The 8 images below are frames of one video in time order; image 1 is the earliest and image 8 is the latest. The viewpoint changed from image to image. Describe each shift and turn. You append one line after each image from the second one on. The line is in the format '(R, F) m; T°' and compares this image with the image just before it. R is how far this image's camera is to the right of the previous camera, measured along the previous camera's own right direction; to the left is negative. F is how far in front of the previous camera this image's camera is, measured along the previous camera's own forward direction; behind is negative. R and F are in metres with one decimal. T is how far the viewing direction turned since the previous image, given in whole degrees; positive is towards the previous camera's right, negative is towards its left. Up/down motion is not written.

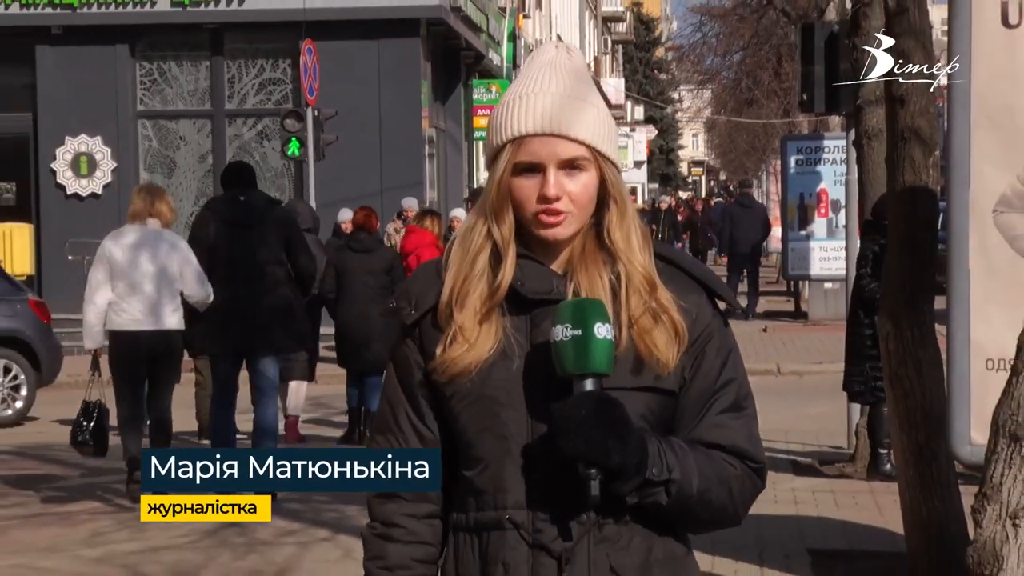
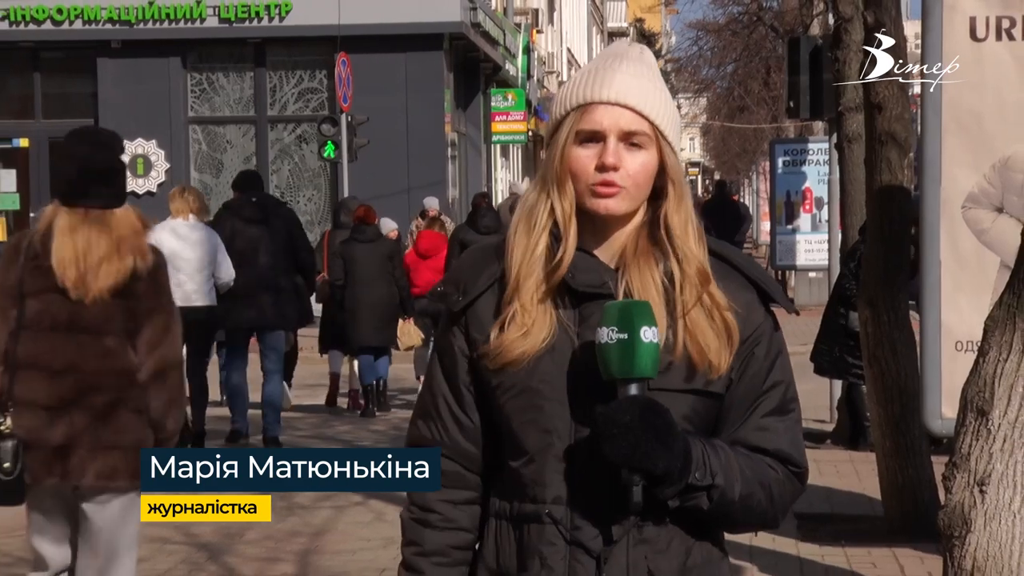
(+0.1, -0.6) m; -2°
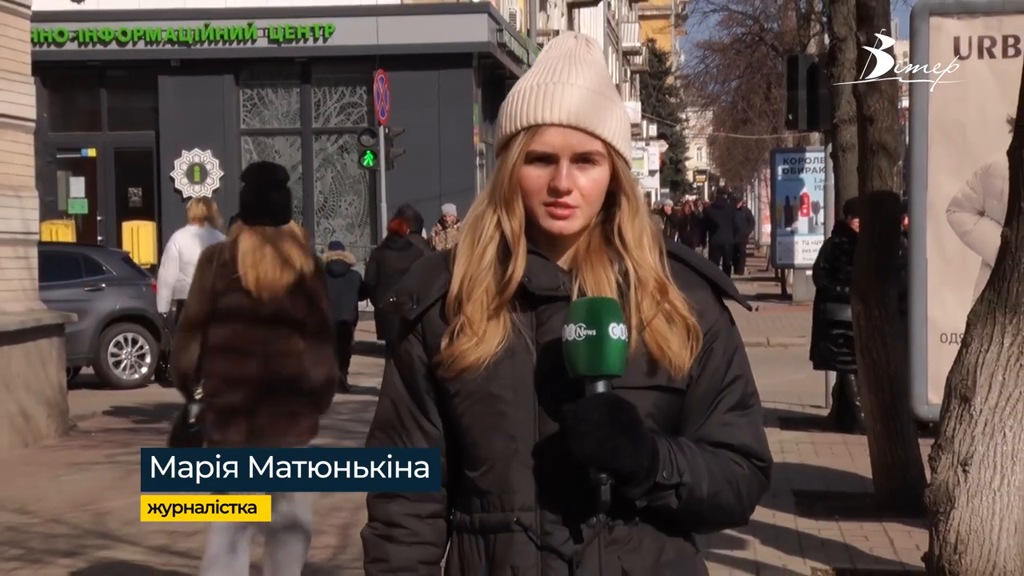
(0.0, -0.6) m; -1°
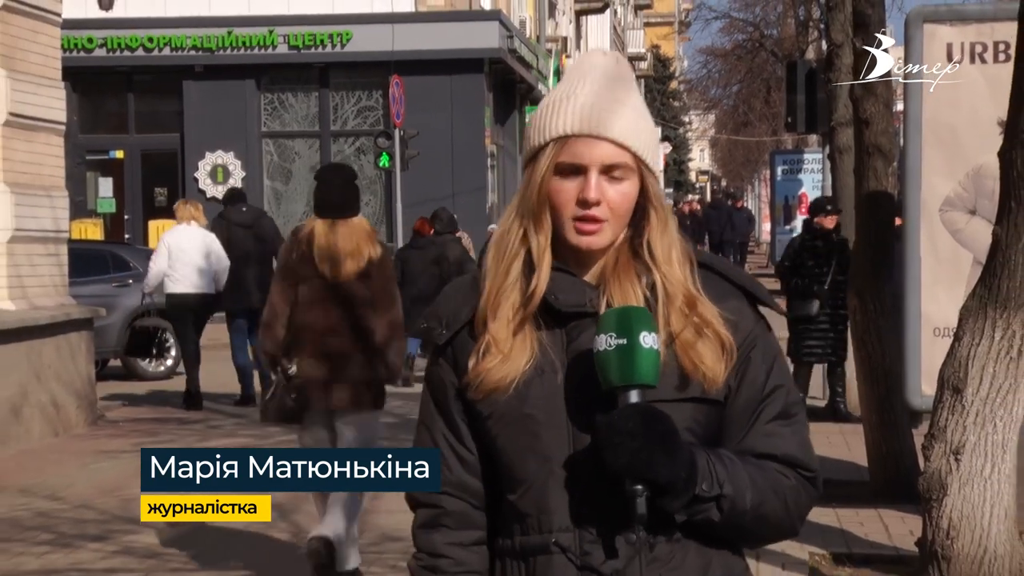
(0.0, -0.3) m; 0°
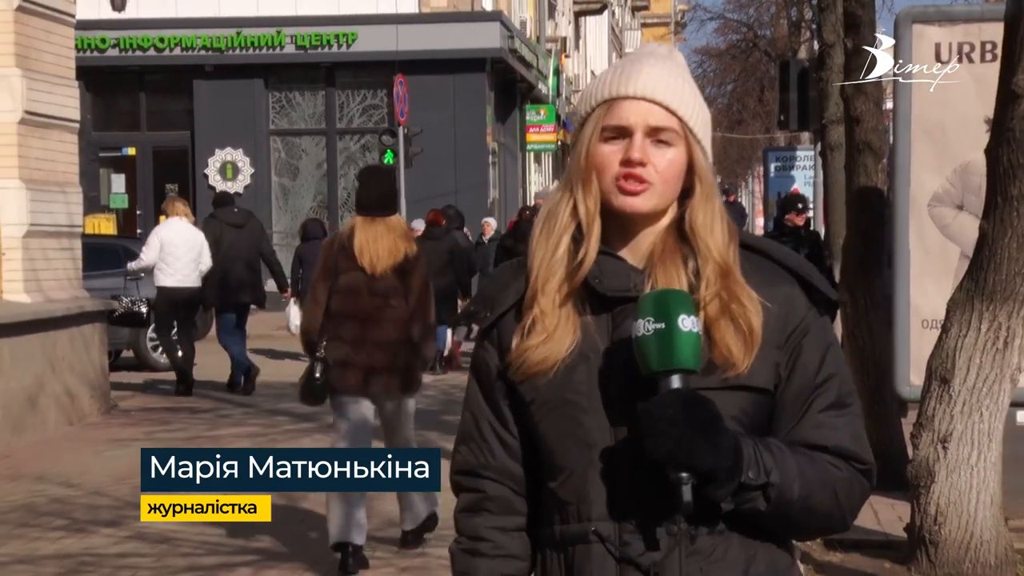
(0.0, -0.2) m; 0°
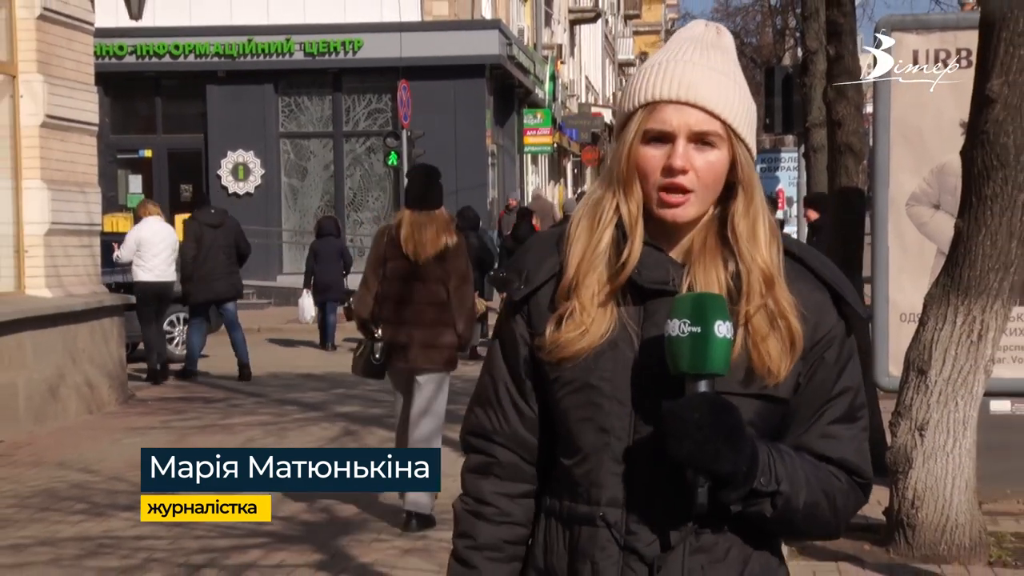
(0.0, -0.4) m; 0°
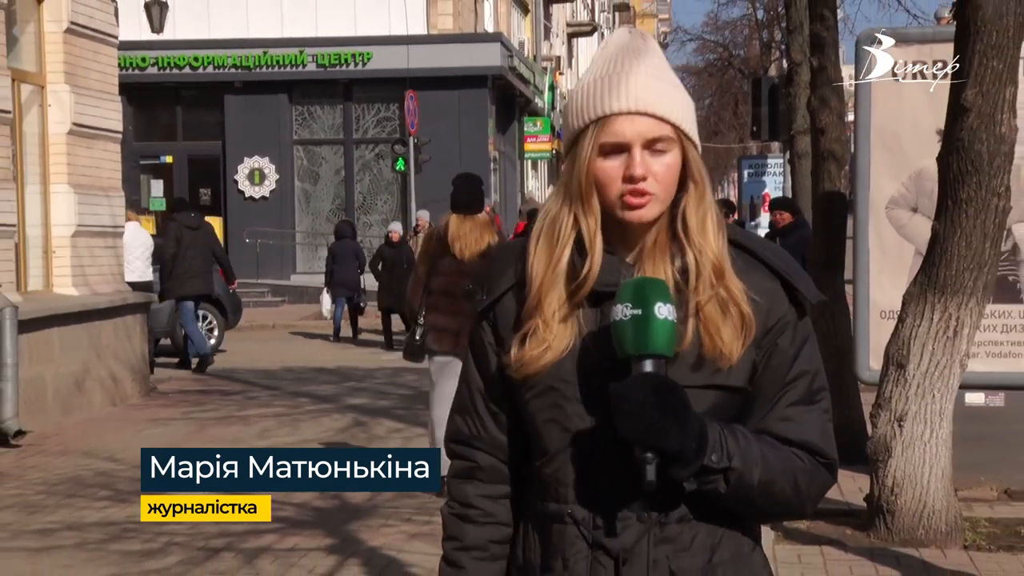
(0.0, -0.4) m; 0°
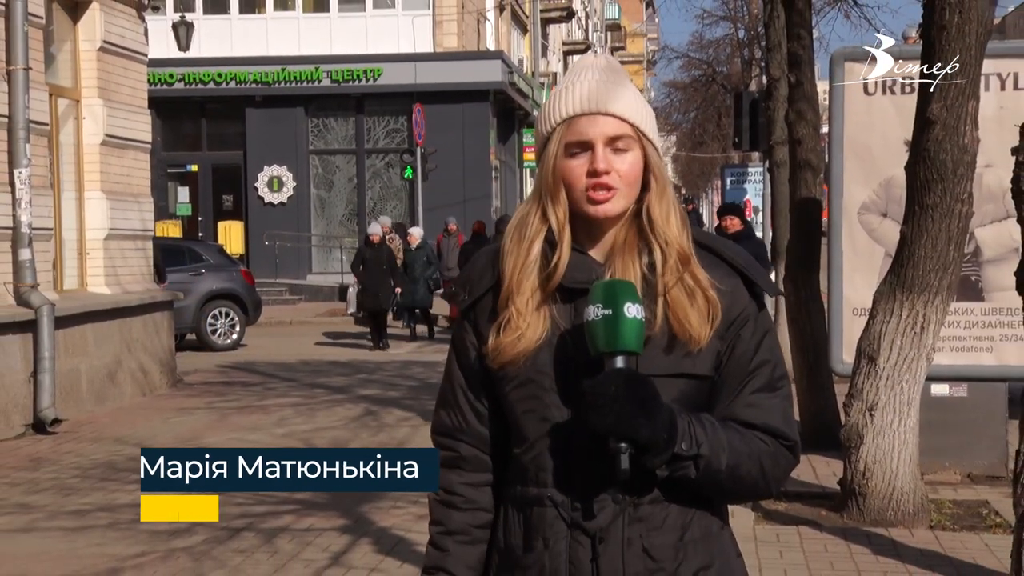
(0.0, -0.6) m; 0°
